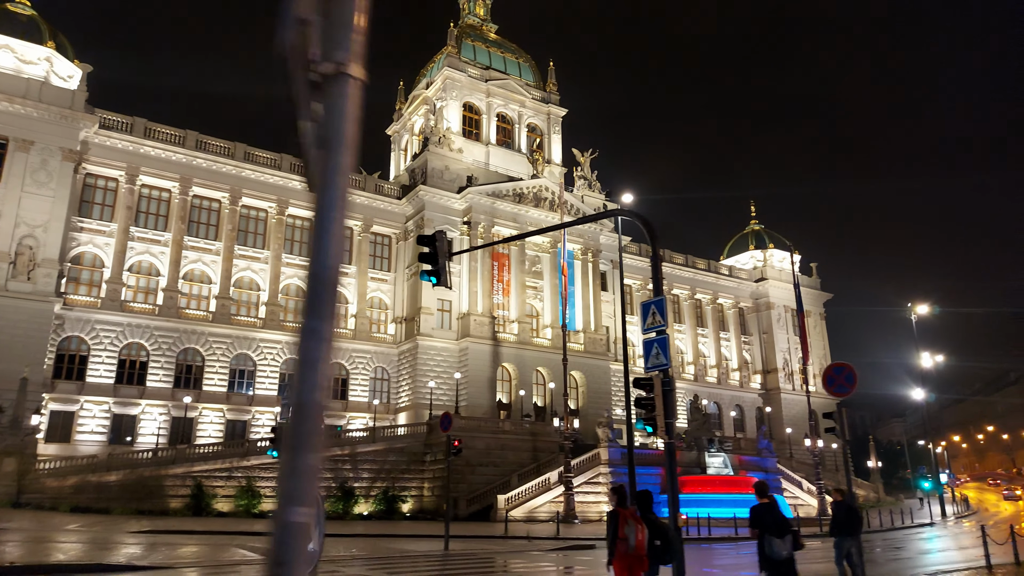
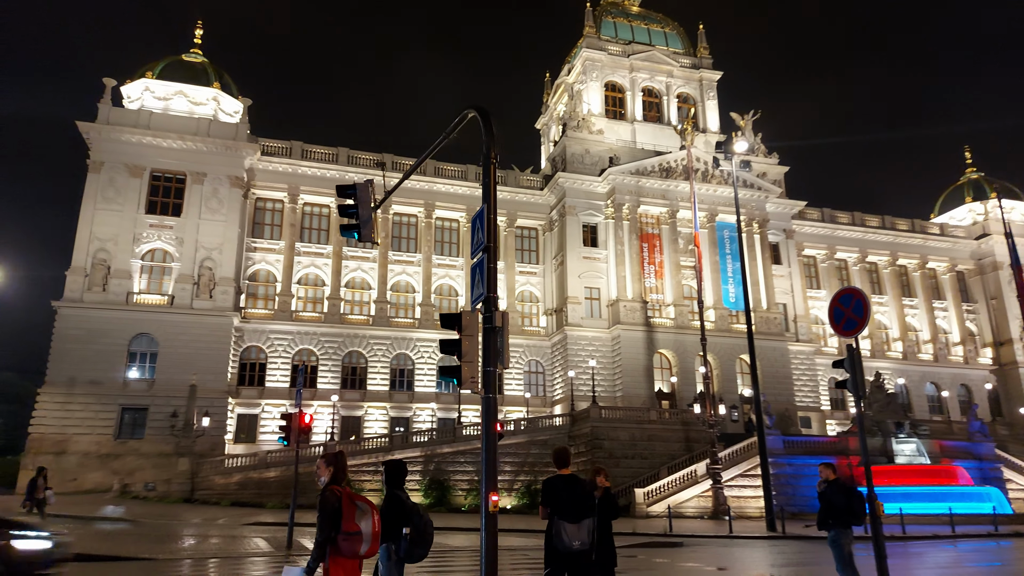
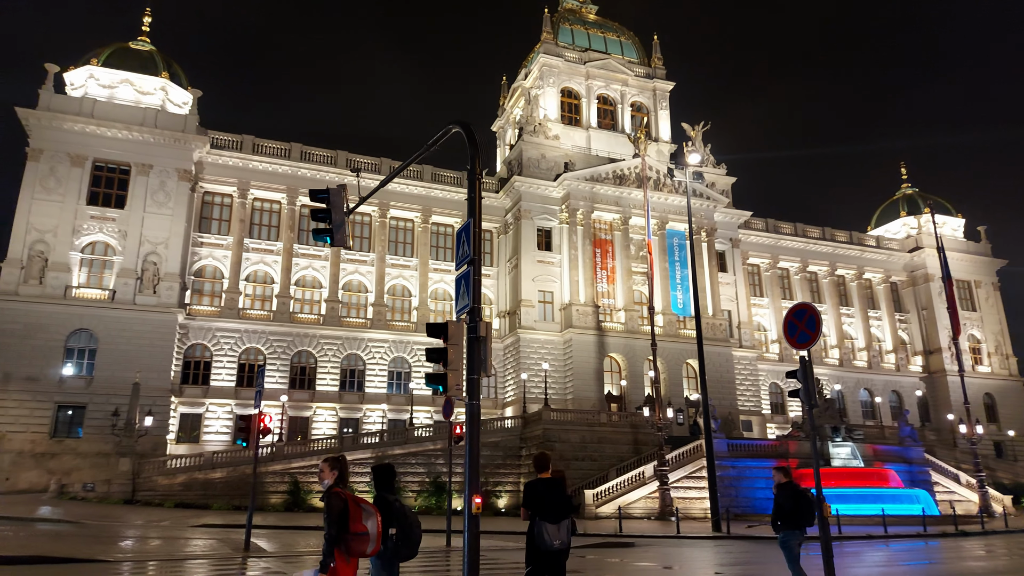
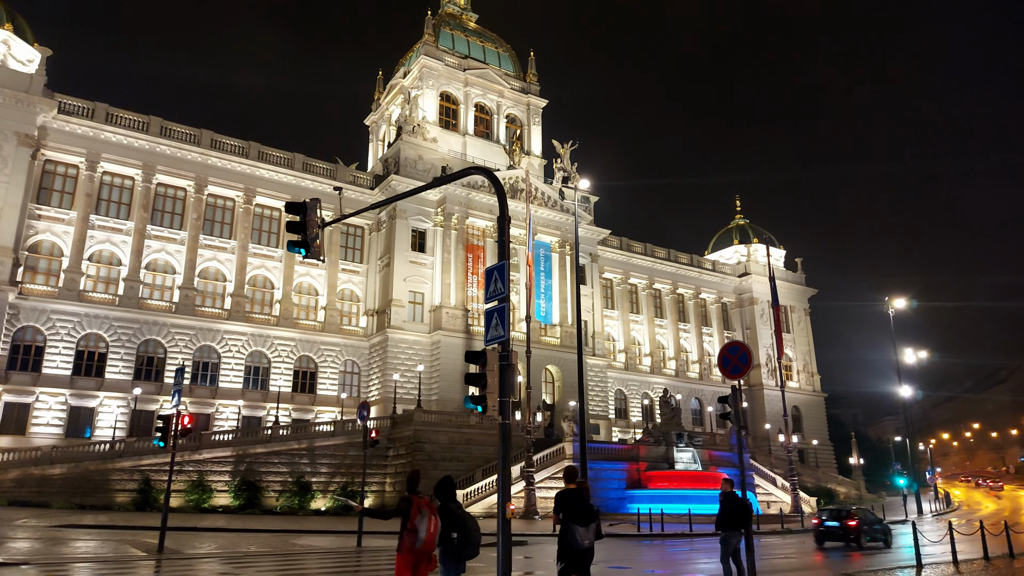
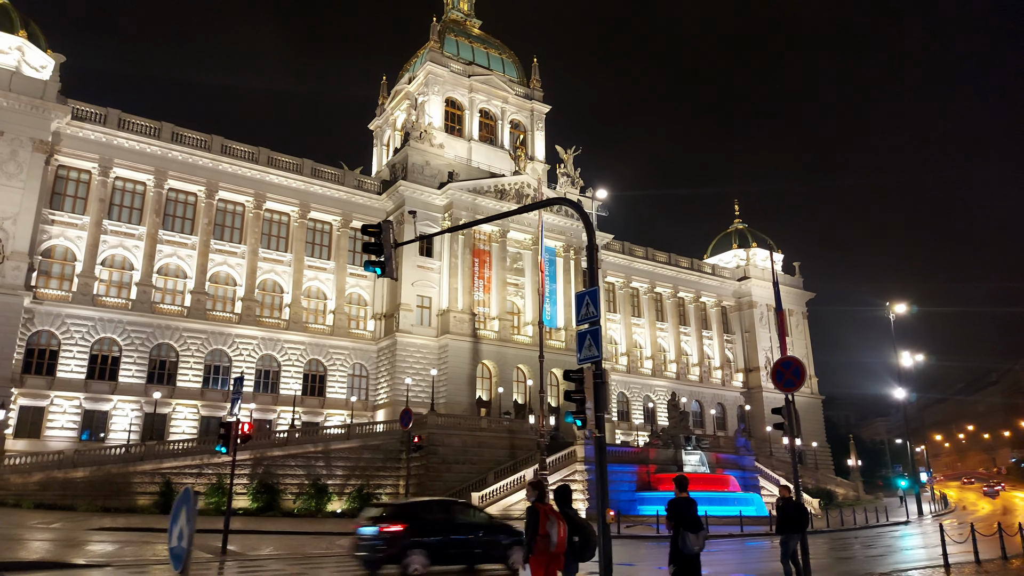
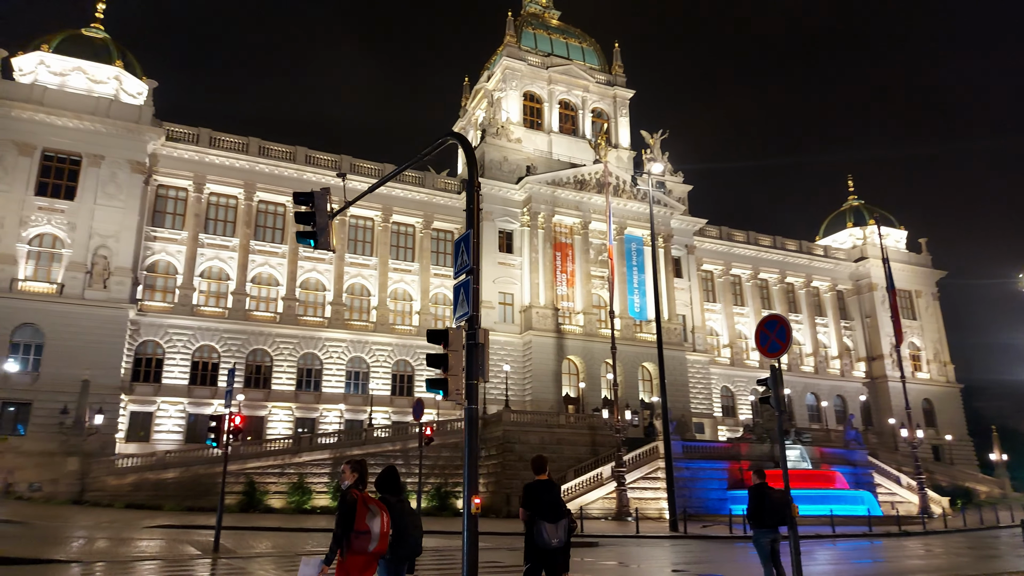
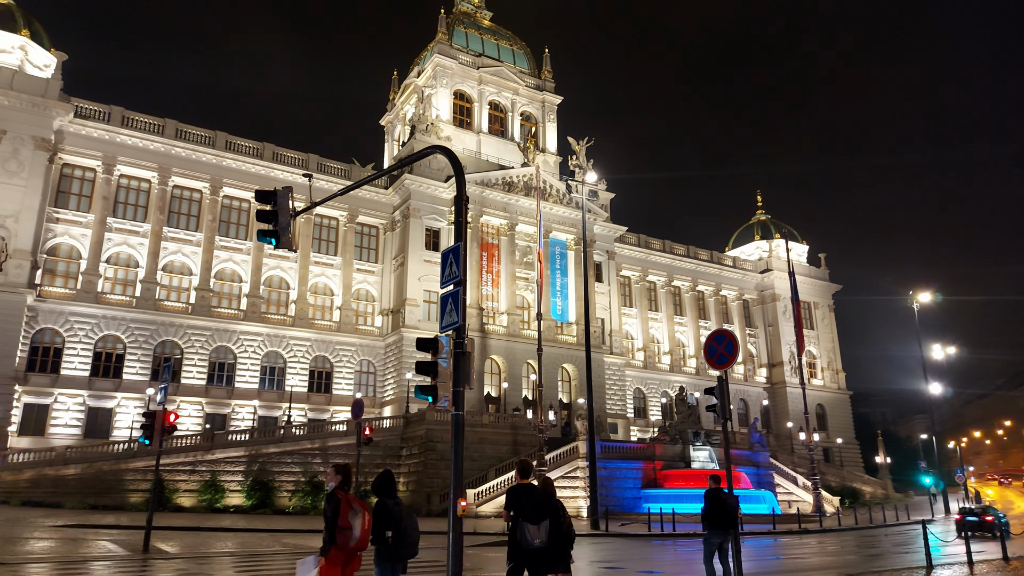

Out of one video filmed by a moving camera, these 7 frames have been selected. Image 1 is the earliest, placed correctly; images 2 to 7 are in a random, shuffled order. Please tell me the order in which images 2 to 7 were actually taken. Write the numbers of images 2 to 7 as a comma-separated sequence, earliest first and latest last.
5, 4, 7, 6, 3, 2
